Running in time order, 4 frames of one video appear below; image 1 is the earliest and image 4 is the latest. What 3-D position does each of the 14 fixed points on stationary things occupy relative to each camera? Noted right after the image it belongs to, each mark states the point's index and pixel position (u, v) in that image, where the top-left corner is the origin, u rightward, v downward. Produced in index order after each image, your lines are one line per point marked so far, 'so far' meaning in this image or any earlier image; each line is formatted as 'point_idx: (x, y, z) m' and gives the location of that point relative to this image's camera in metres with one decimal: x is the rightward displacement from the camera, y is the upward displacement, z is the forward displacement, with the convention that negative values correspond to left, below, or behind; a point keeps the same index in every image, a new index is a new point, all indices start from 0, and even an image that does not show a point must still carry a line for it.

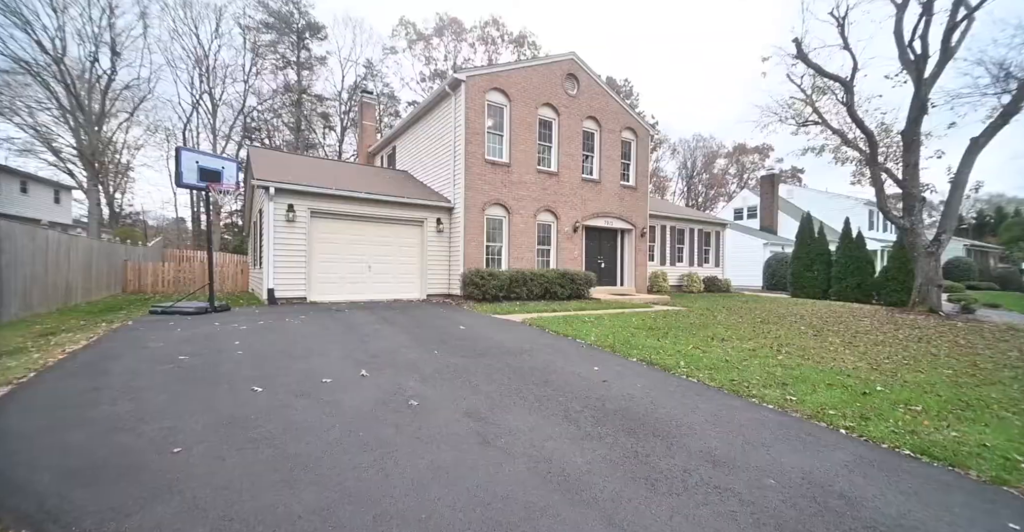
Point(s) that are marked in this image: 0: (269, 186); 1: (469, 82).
0: (-5.8, +1.9, +9.9) m
1: (-1.3, +5.3, +12.1) m
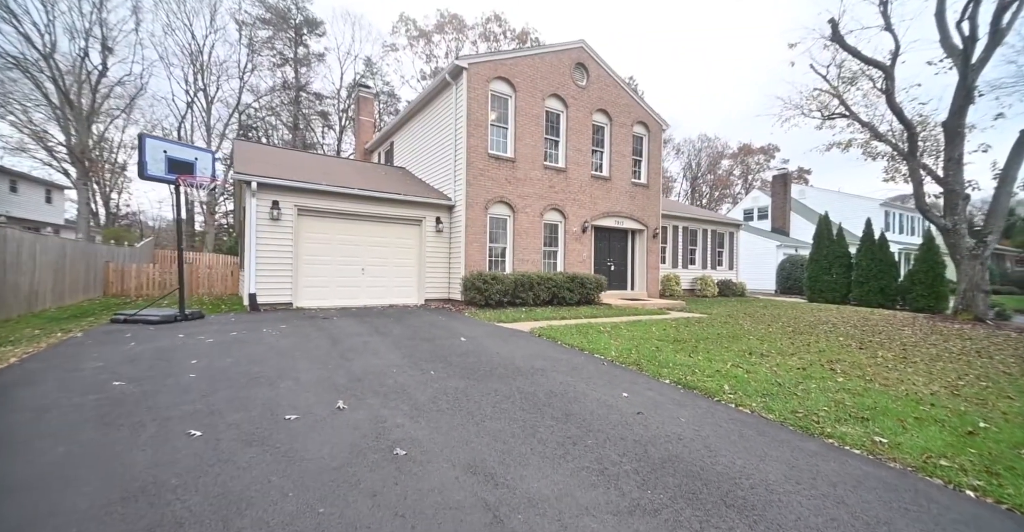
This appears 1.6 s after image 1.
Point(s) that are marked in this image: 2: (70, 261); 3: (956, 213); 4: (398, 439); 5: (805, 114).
0: (-5.6, +1.8, +9.0) m
1: (-1.1, +5.2, +11.3) m
2: (-11.2, +0.1, +10.8) m
3: (+12.3, +1.5, +11.7) m
4: (-0.8, -1.3, +3.1) m
5: (+10.2, +5.3, +14.9) m
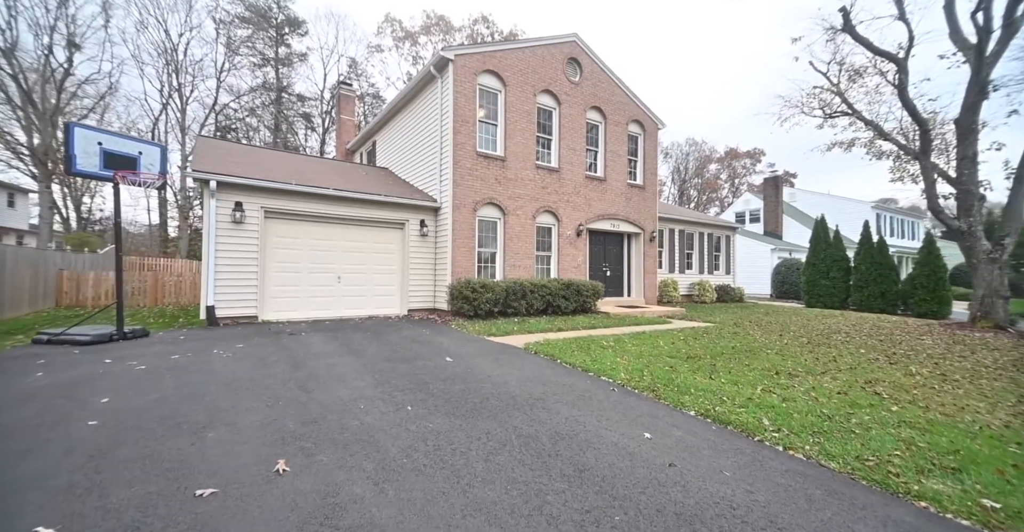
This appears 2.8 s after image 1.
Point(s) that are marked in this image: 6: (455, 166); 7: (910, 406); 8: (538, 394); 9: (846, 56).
0: (-5.7, +1.7, +8.0) m
1: (-1.3, +5.0, +10.4) m
2: (-11.4, -0.1, +9.7) m
3: (+12.1, +1.4, +11.2) m
4: (-0.8, -1.3, +2.2) m
5: (+9.9, +5.2, +14.3) m
6: (-1.4, +2.4, +10.4) m
7: (+4.4, -1.5, +4.7) m
8: (+0.3, -1.4, +4.5) m
9: (+10.3, +6.5, +13.1) m
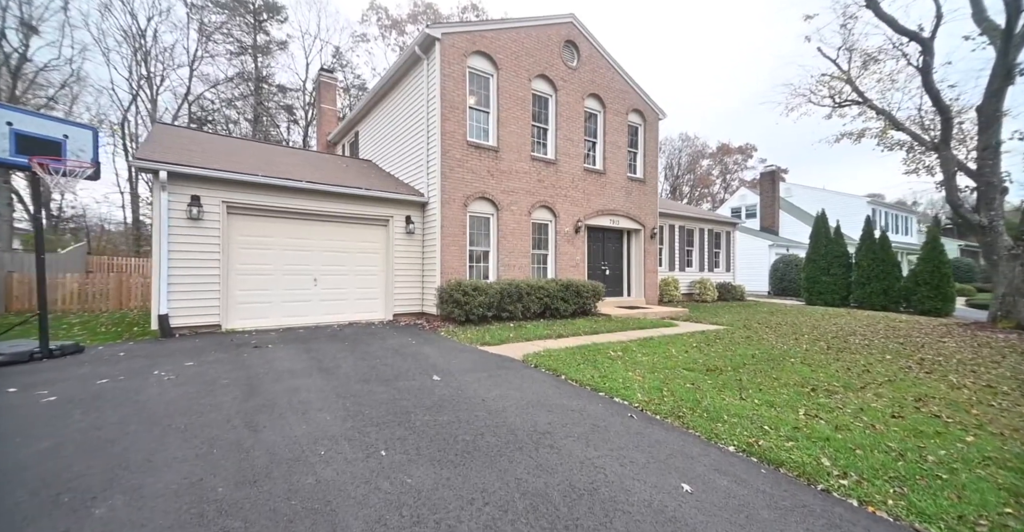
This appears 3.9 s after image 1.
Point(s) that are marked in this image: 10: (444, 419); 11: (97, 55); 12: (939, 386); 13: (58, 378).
0: (-5.8, +1.6, +7.1) m
1: (-1.5, +5.0, +9.5) m
2: (-11.5, -0.1, +8.7) m
3: (+11.9, +1.4, +10.6) m
4: (-0.8, -1.4, +1.4) m
5: (+9.7, +5.3, +13.6) m
6: (-1.5, +2.5, +9.5) m
7: (+4.4, -1.6, +4.0) m
8: (+0.3, -1.4, +3.7) m
9: (+10.1, +6.5, +12.4) m
10: (-0.6, -1.4, +3.7) m
11: (-18.9, +9.6, +19.4) m
12: (+5.7, -1.6, +5.6) m
13: (-4.7, -1.1, +4.4) m
